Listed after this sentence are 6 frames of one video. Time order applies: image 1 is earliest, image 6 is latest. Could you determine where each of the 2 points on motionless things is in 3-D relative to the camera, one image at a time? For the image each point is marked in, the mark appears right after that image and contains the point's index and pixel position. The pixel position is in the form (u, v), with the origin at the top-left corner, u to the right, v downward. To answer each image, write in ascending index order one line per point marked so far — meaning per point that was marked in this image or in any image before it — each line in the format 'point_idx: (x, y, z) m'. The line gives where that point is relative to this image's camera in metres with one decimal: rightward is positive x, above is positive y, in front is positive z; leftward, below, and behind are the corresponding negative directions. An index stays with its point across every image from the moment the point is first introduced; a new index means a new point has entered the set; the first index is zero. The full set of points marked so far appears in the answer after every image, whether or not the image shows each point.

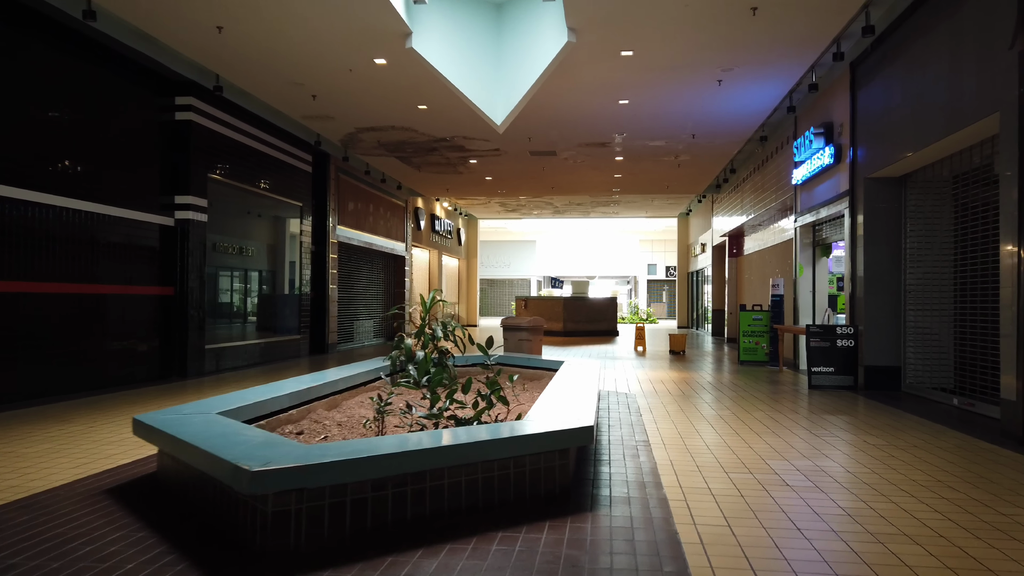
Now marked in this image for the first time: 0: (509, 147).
0: (-0.1, +2.0, +11.5) m
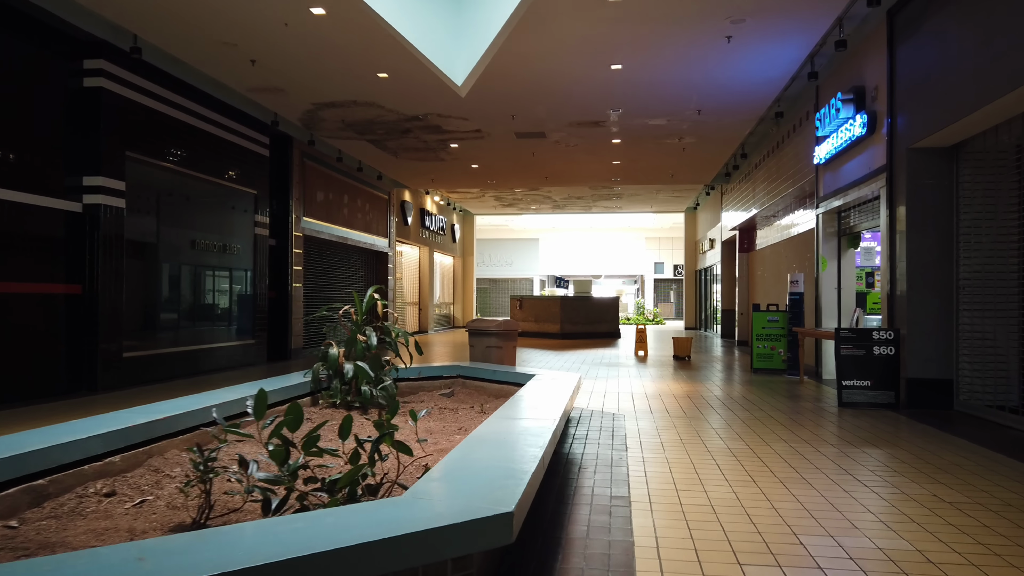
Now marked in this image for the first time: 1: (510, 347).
0: (-0.3, +2.1, +10.2) m
1: (0.0, -0.5, +6.3) m
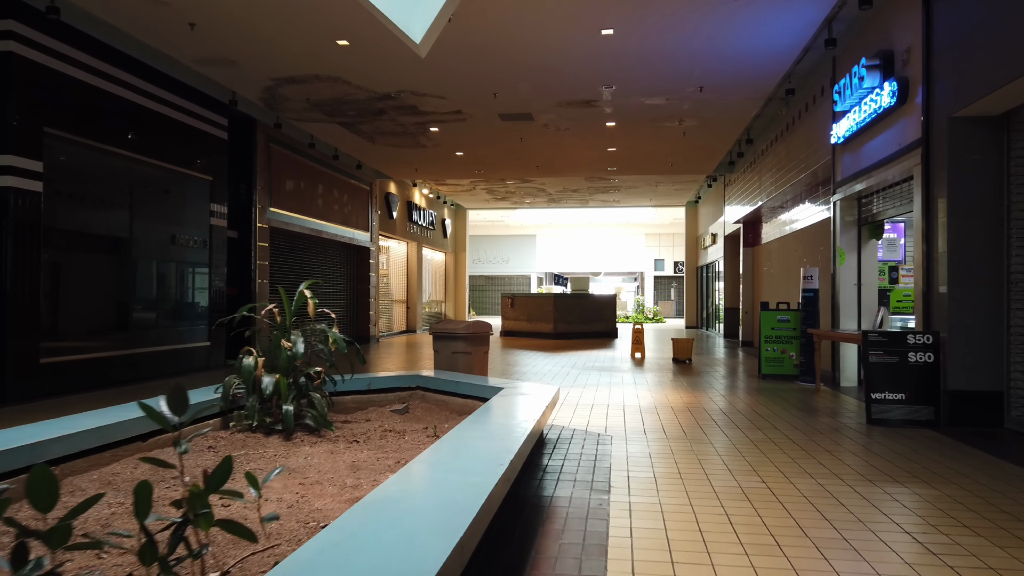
0: (-0.5, +2.1, +9.3) m
1: (-0.2, -0.4, +5.4) m
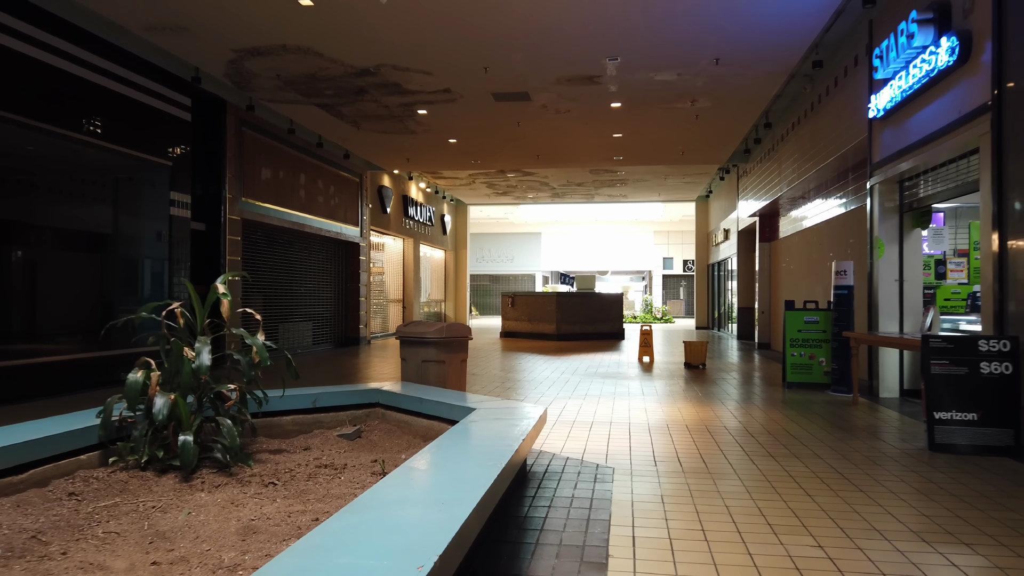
0: (-0.5, +2.1, +8.4) m
1: (-0.3, -0.4, +4.5) m
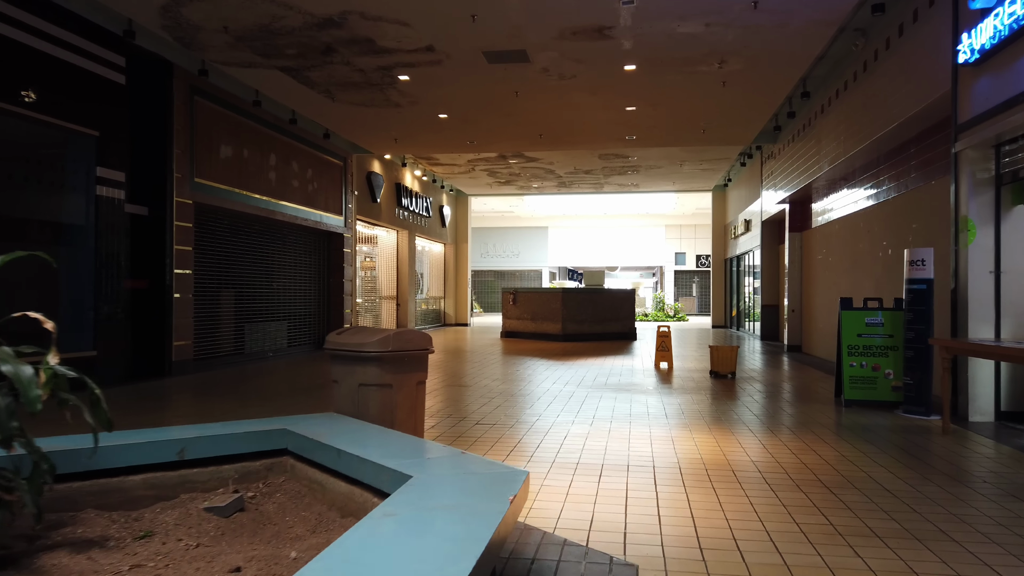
0: (-0.6, +2.2, +7.0) m
1: (-0.4, -0.4, +3.2) m
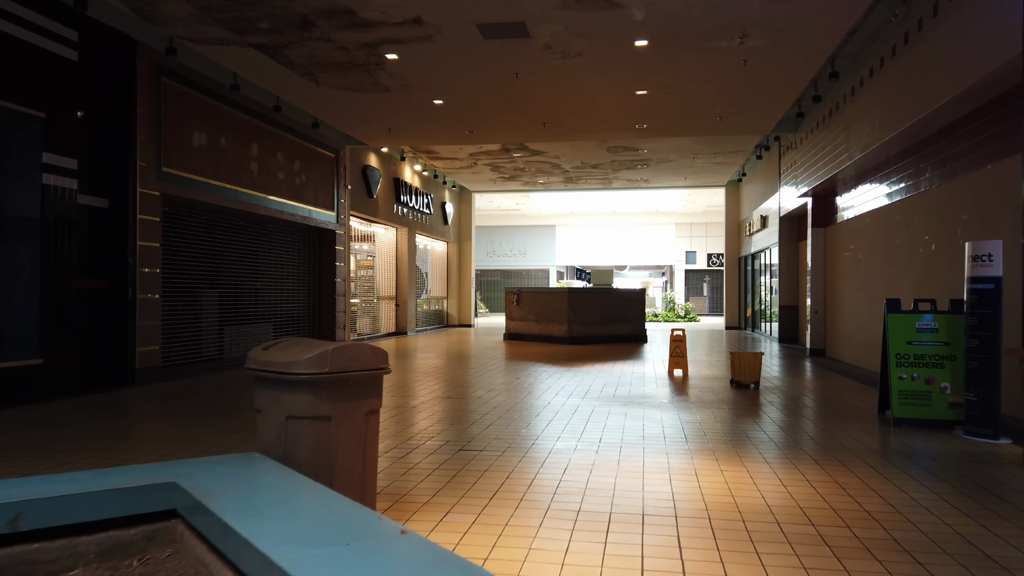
0: (-0.6, +2.2, +6.3) m
1: (-0.5, -0.4, +2.4) m
